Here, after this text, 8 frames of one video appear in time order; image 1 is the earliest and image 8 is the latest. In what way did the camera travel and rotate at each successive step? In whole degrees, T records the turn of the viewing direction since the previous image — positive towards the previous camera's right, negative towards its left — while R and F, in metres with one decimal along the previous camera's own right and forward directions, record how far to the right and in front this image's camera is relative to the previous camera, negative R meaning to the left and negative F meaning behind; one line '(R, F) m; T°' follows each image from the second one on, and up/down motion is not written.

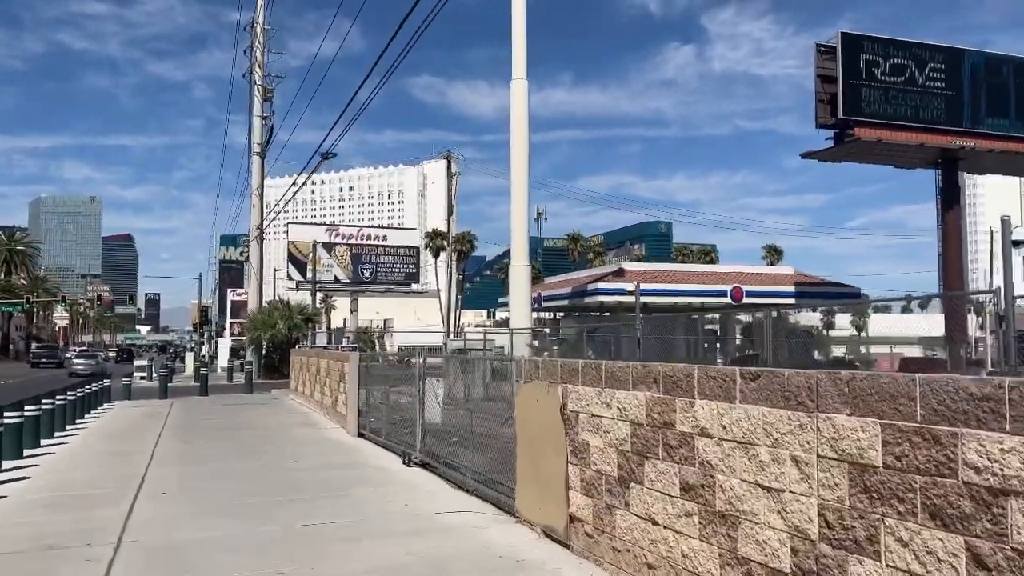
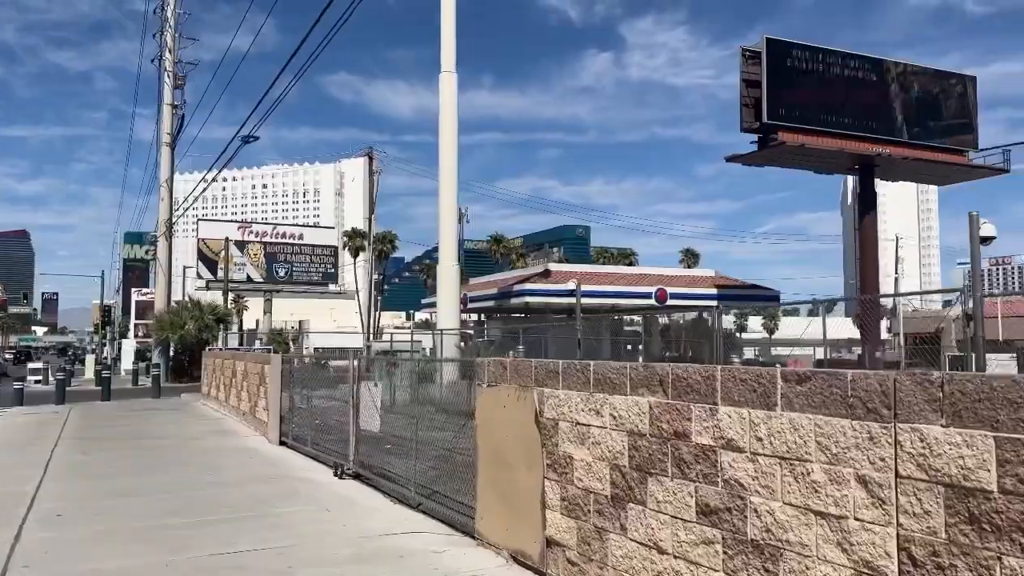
(-0.4, +0.9) m; +6°
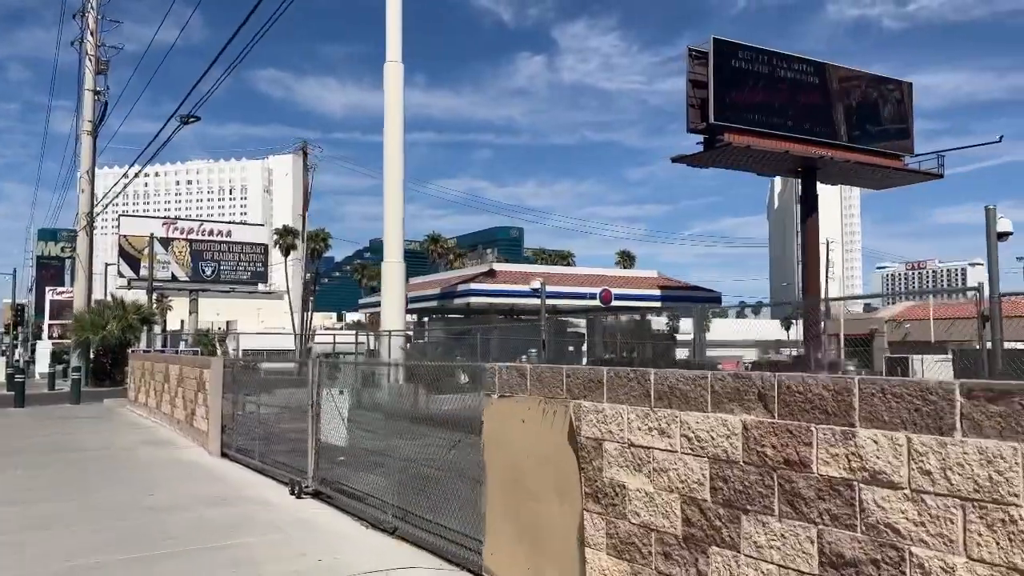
(-0.6, +1.1) m; +5°
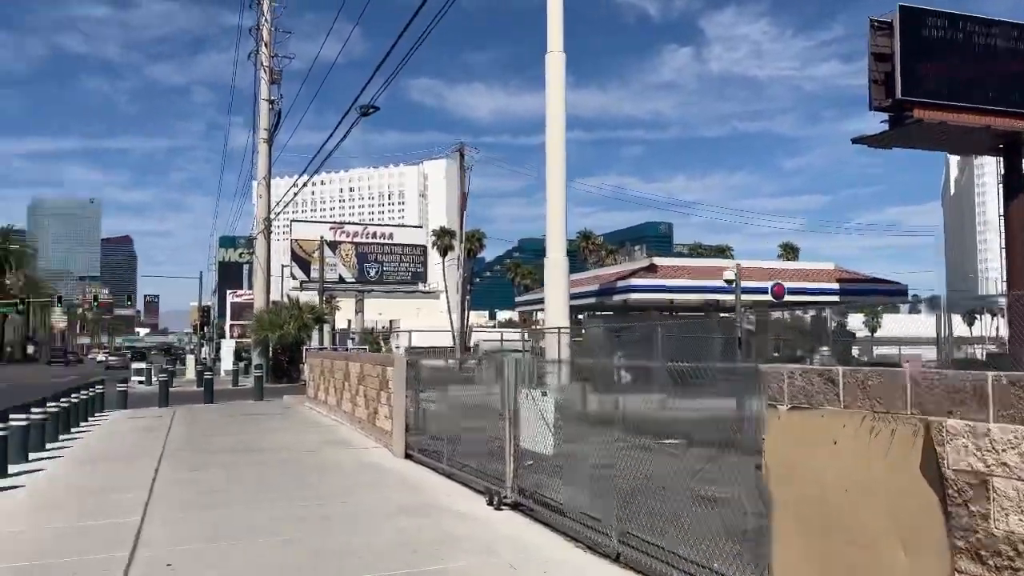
(-0.8, +1.1) m; -10°
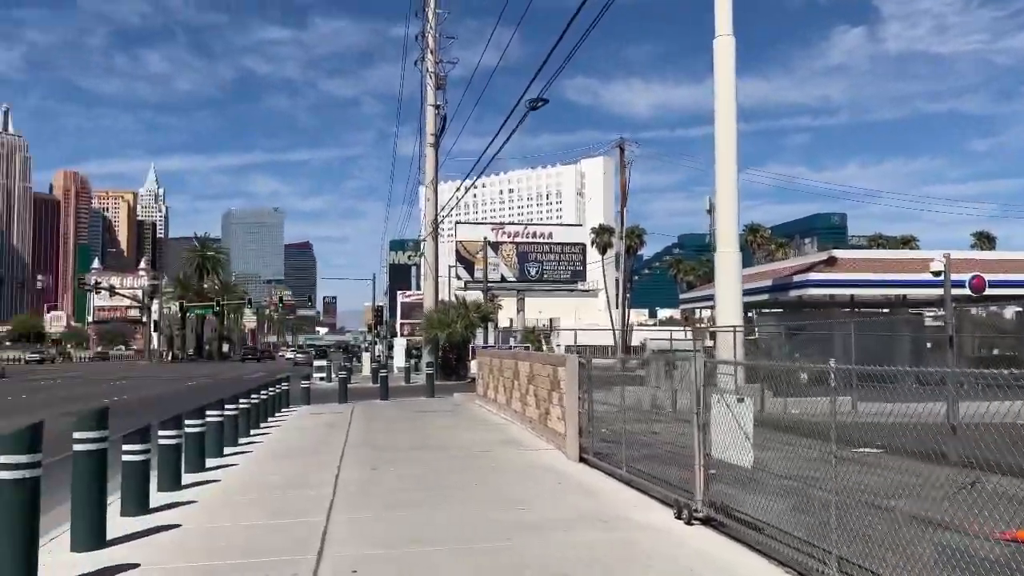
(-0.3, +0.5) m; -11°
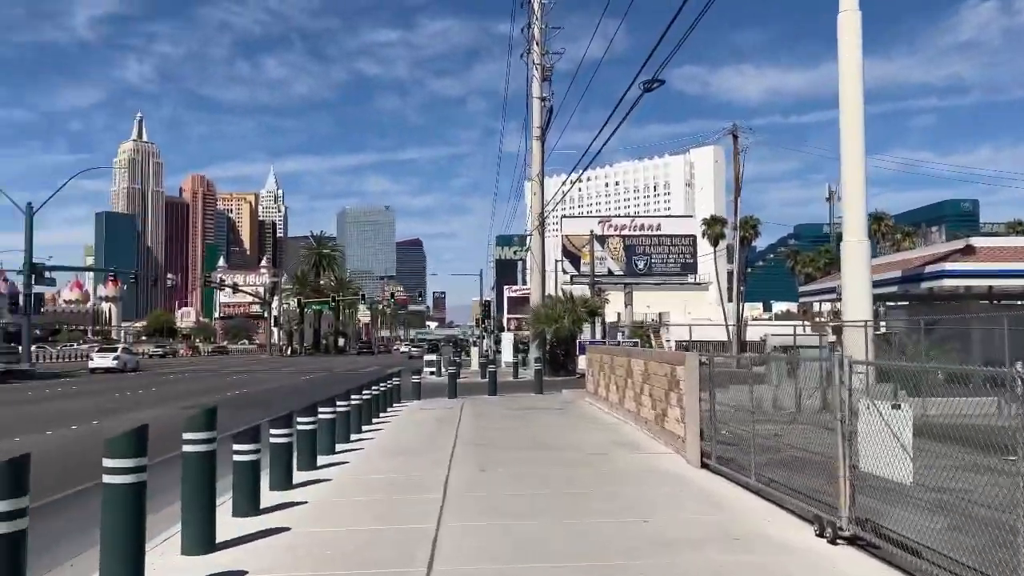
(-0.1, +0.6) m; -7°
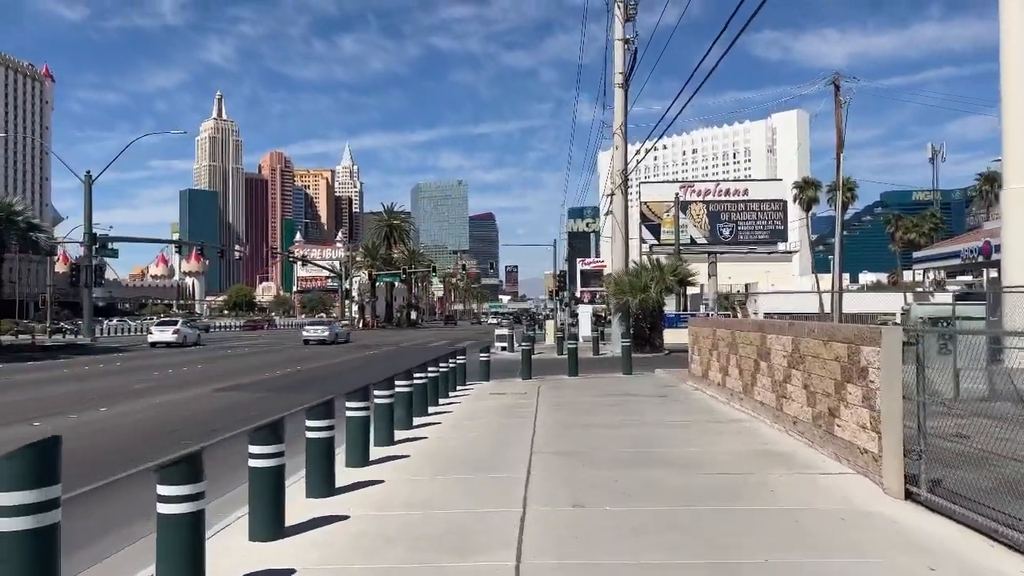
(-0.3, +3.9) m; -5°
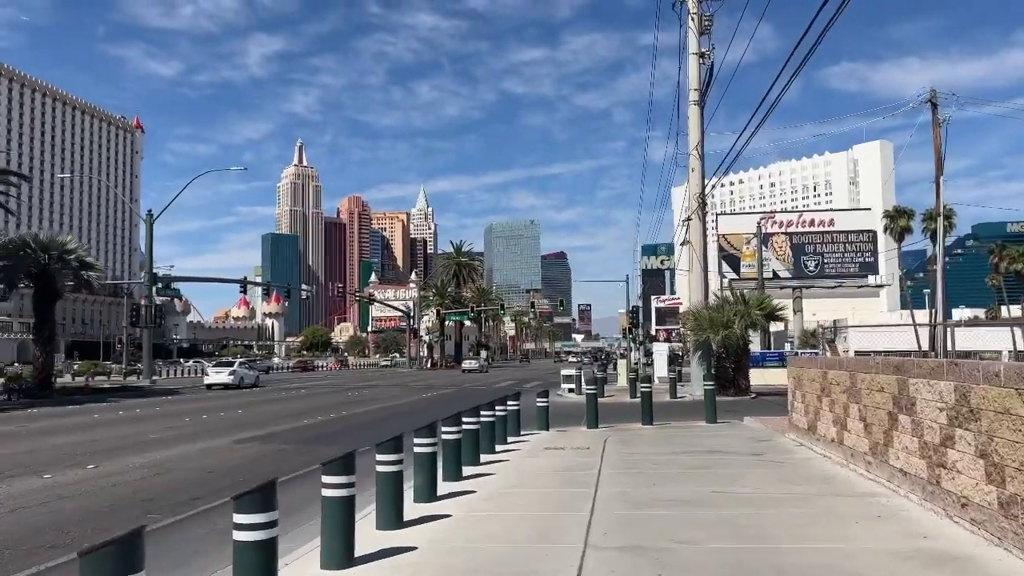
(+0.3, +2.9) m; -5°
